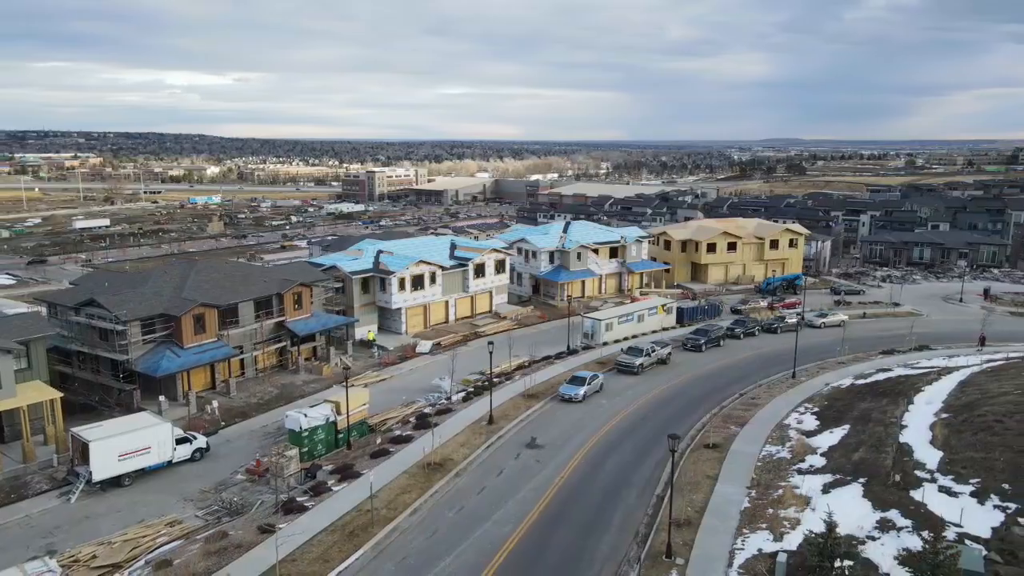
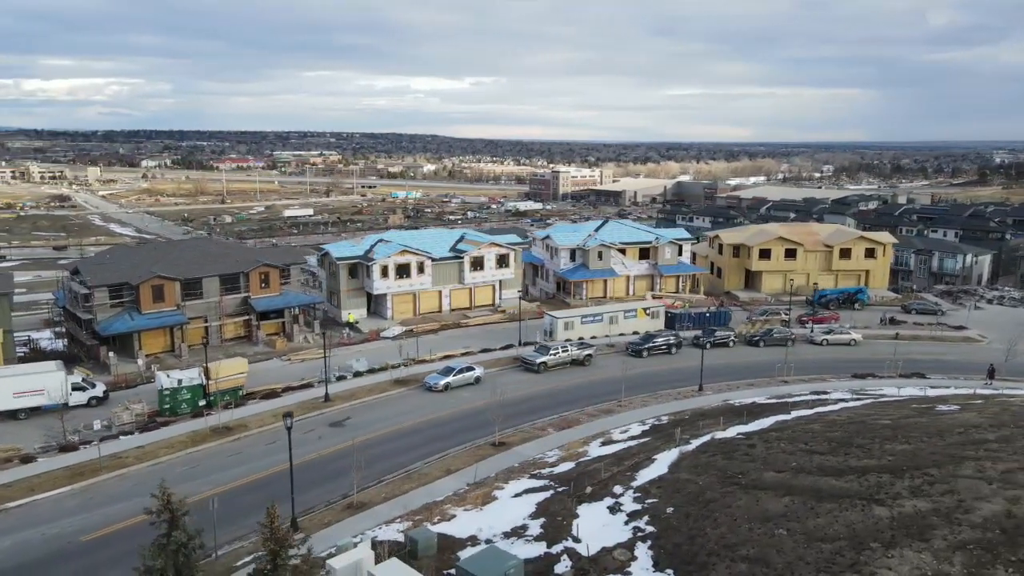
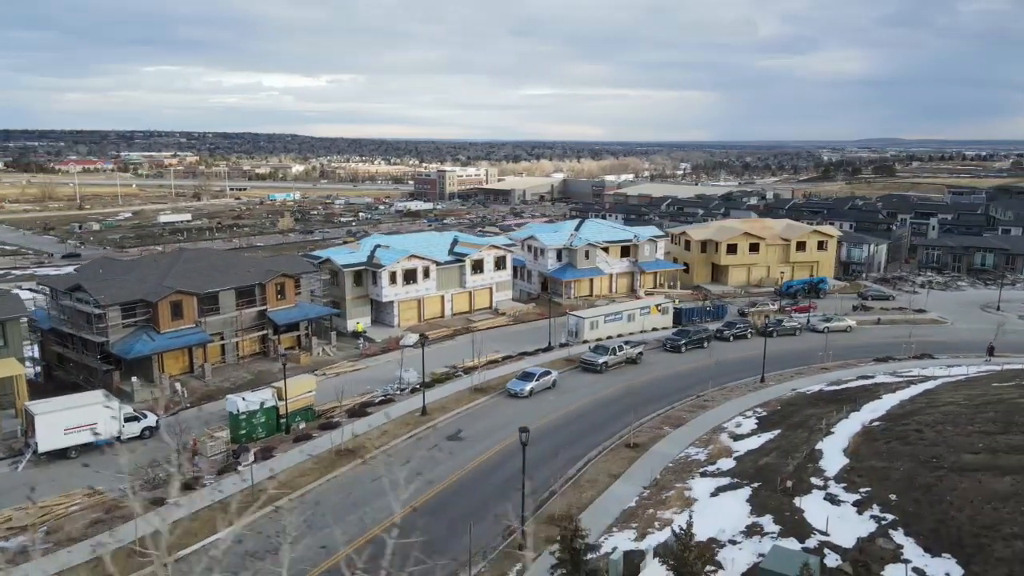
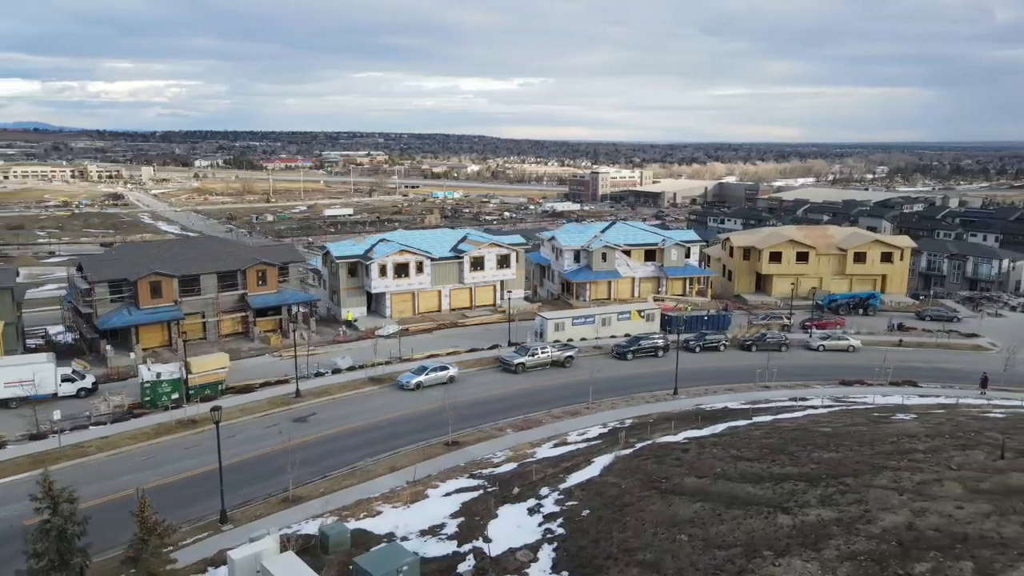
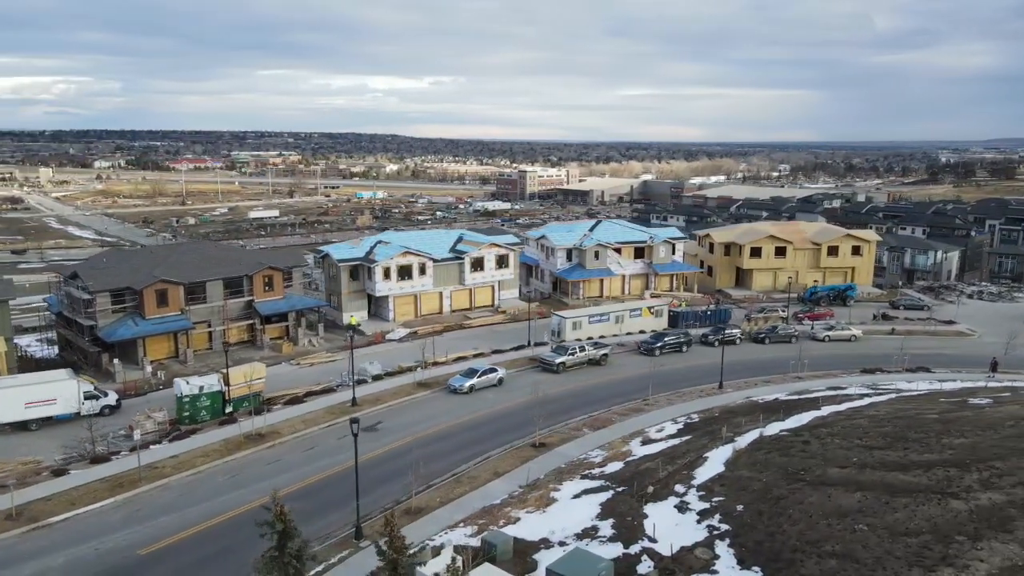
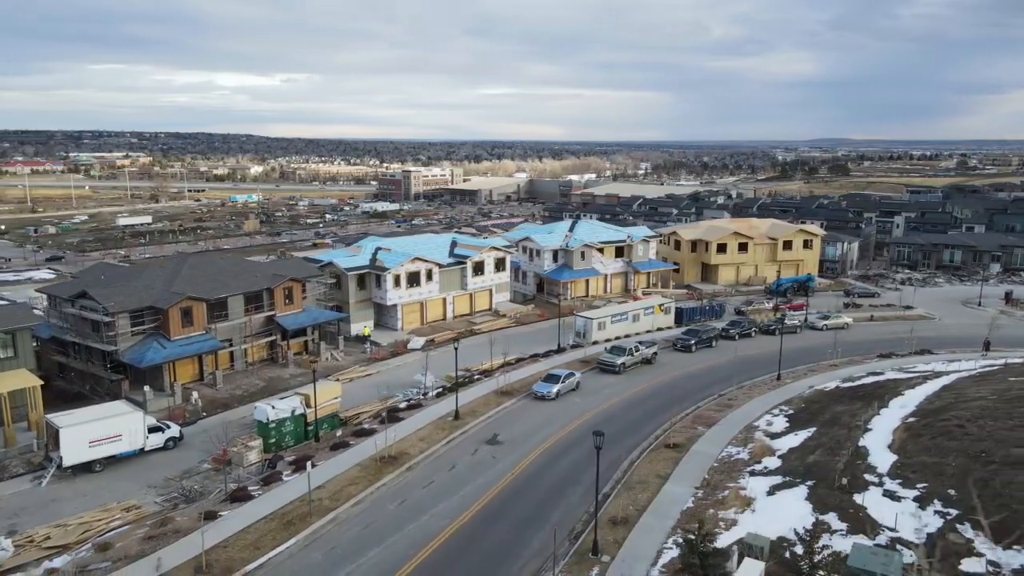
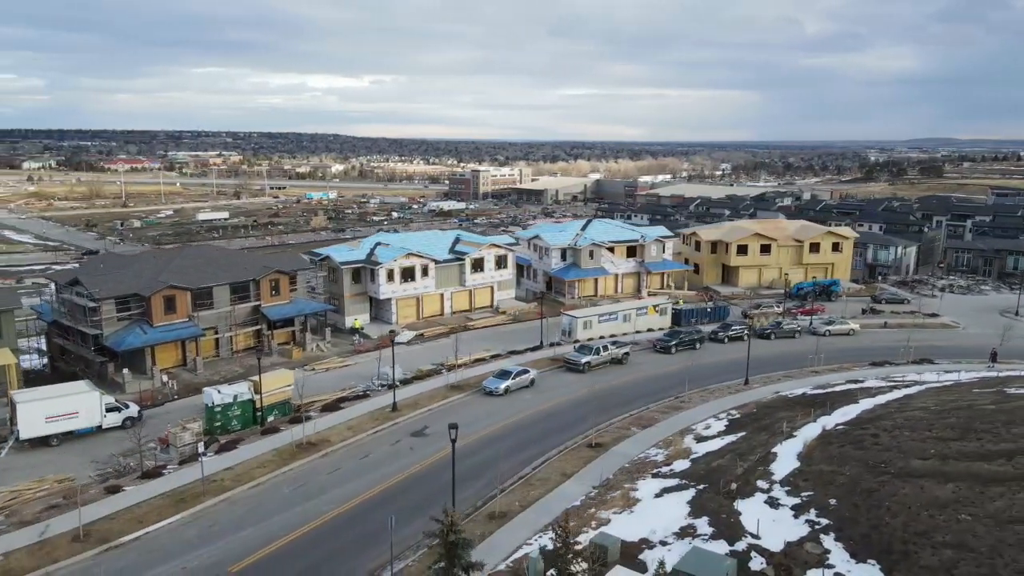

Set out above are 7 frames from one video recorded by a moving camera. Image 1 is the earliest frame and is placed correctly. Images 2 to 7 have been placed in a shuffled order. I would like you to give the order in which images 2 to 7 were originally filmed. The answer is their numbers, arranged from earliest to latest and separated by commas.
6, 3, 7, 5, 2, 4
